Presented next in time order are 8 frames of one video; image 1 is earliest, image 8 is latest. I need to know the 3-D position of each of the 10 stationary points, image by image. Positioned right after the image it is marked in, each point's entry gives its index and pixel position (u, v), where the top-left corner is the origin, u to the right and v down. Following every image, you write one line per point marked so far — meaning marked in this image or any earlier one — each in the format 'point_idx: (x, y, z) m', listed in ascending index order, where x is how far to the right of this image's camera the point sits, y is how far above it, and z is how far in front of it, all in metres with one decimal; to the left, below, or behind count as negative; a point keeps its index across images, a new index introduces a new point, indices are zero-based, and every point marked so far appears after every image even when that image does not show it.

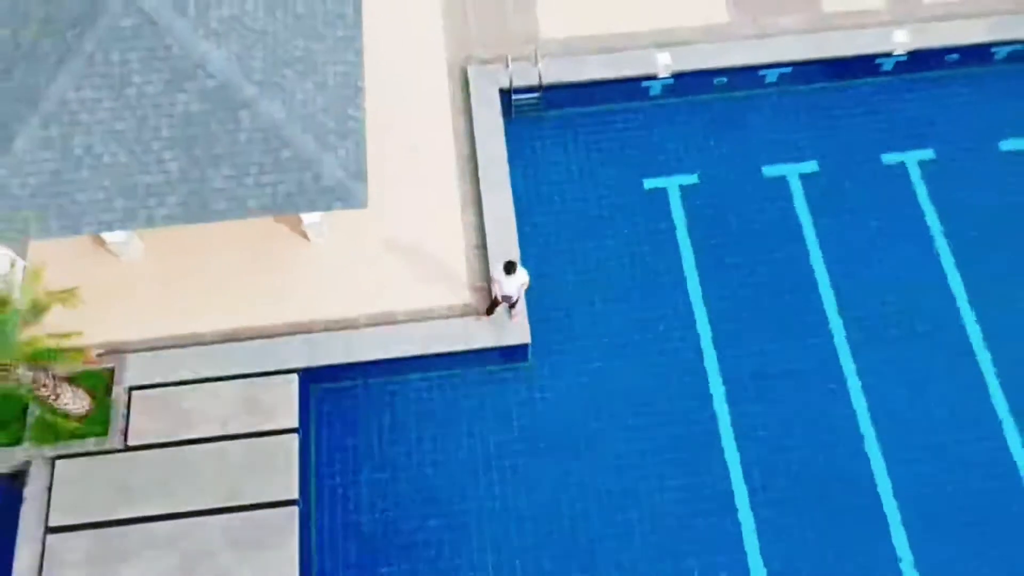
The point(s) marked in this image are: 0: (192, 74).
0: (-2.7, +1.8, +6.8) m
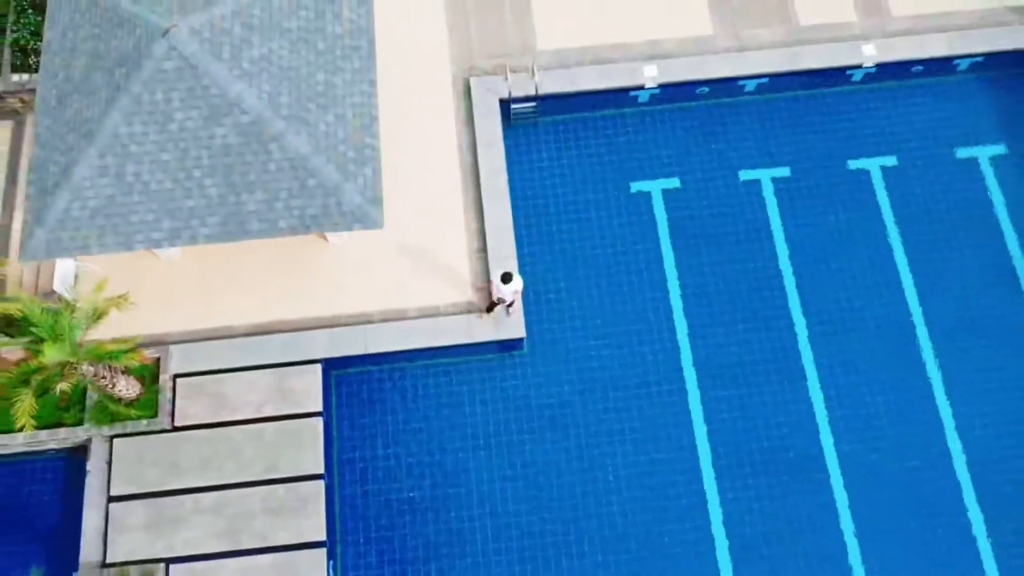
0: (-2.7, +1.7, +7.7) m
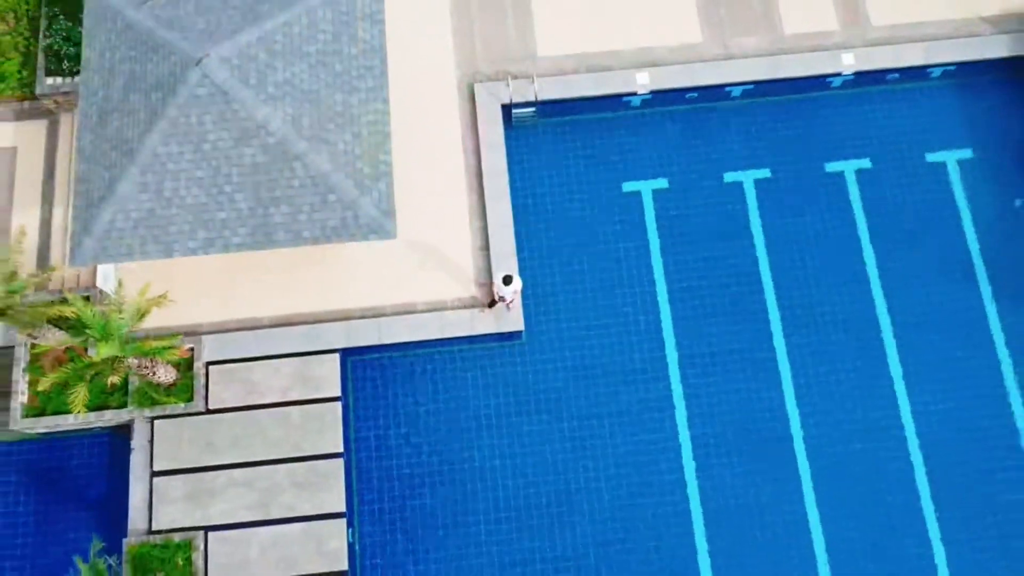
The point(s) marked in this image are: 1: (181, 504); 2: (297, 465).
0: (-2.7, +1.6, +8.5) m
1: (-3.9, -2.5, +9.5) m
2: (-2.6, -2.1, +9.6) m
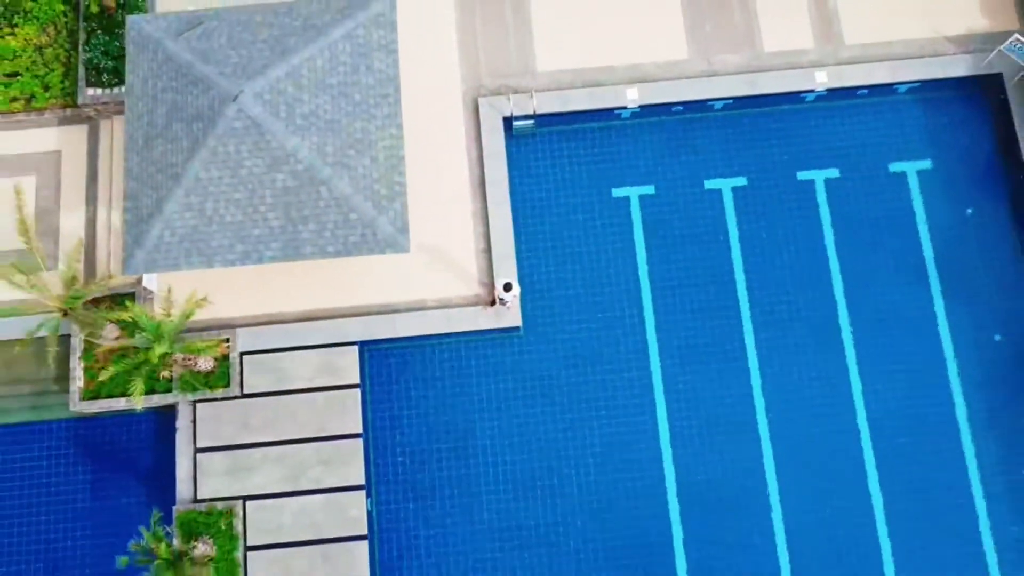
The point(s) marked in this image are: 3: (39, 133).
0: (-2.7, +1.5, +9.6) m
1: (-3.9, -2.5, +10.9) m
2: (-2.6, -2.1, +11.0) m
3: (-7.2, +2.4, +12.4) m
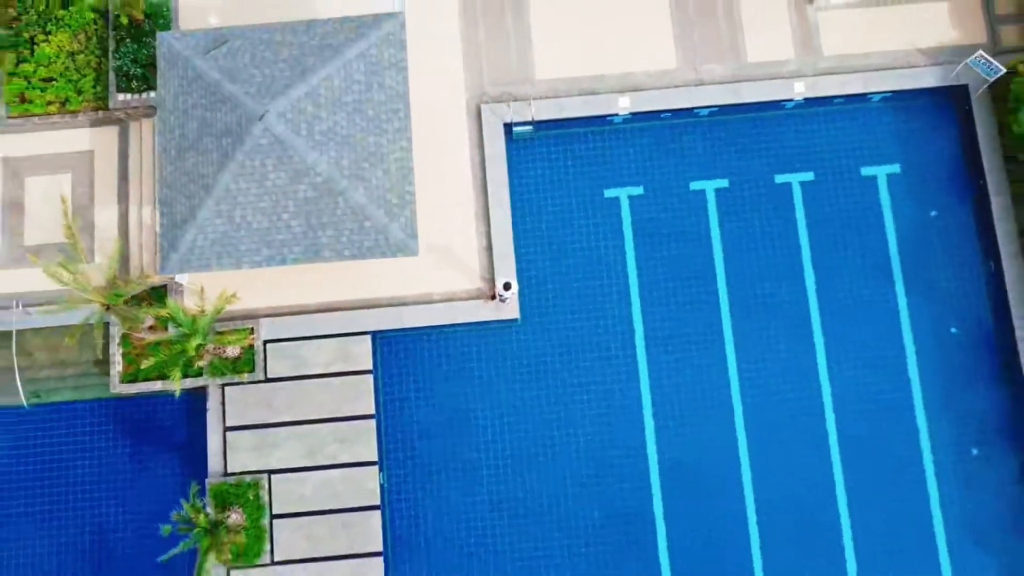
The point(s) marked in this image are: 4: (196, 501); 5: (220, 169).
0: (-2.7, +1.5, +10.6) m
1: (-4.0, -2.5, +12.2) m
2: (-2.6, -2.0, +12.2) m
3: (-7.2, +2.6, +13.3) m
4: (-4.4, -3.2, +11.5) m
5: (-3.8, +1.6, +10.6) m
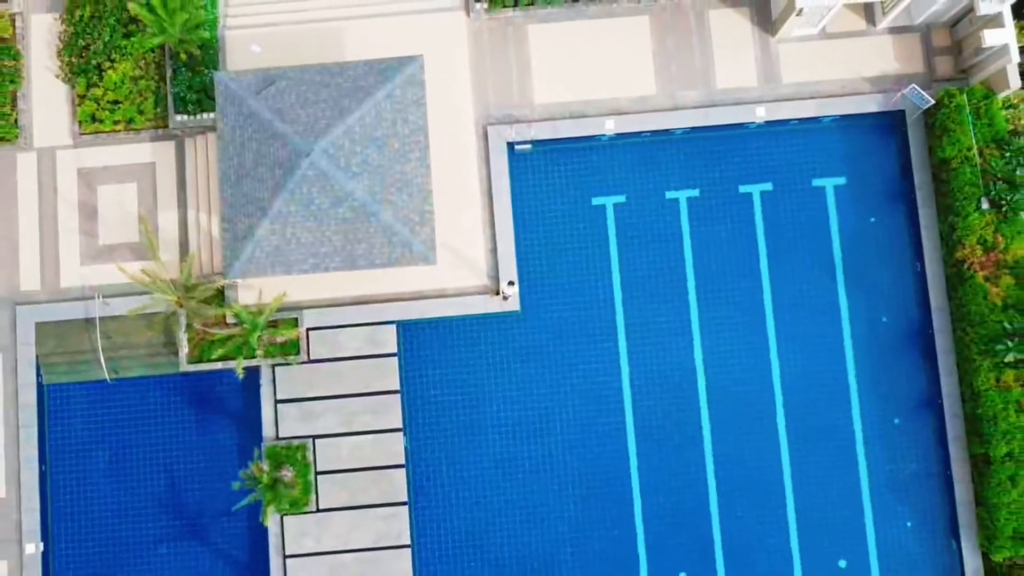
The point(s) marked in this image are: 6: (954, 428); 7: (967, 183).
0: (-2.7, +1.4, +12.9) m
1: (-3.9, -2.4, +14.7) m
2: (-2.6, -2.0, +14.8) m
3: (-7.2, +2.7, +15.5) m
4: (-4.3, -3.2, +14.2) m
5: (-3.8, +1.5, +12.8) m
6: (+8.0, -2.5, +14.7) m
7: (+8.0, +1.8, +14.2) m
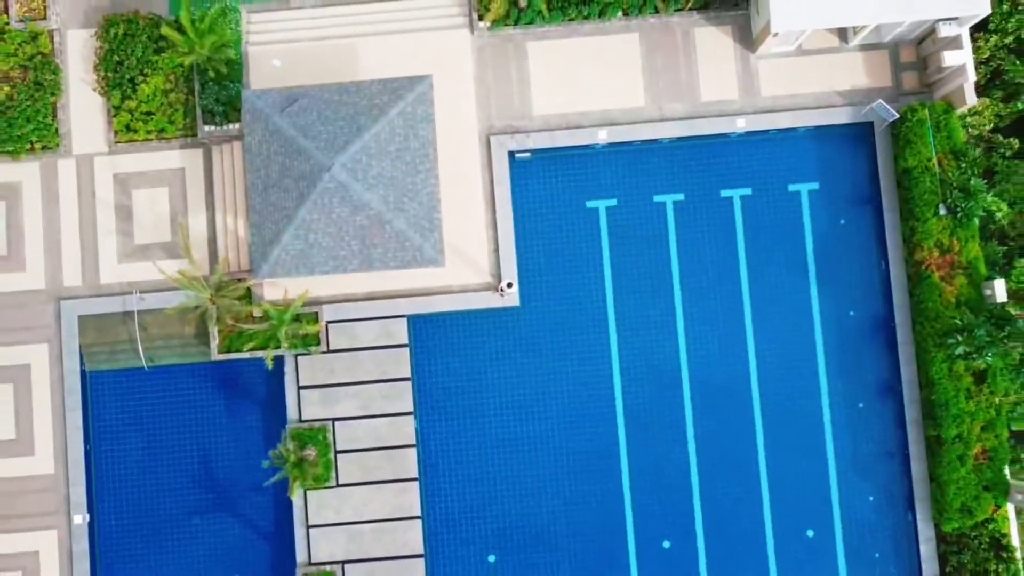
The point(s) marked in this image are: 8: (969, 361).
0: (-2.6, +1.4, +14.3) m
1: (-3.9, -2.3, +16.3) m
2: (-2.6, -1.9, +16.3) m
3: (-7.2, +2.8, +16.9) m
4: (-4.3, -3.1, +15.7) m
5: (-3.8, +1.5, +14.3) m
6: (+8.0, -2.5, +16.2) m
7: (+8.0, +1.9, +15.6) m
8: (+8.7, -1.4, +15.5) m
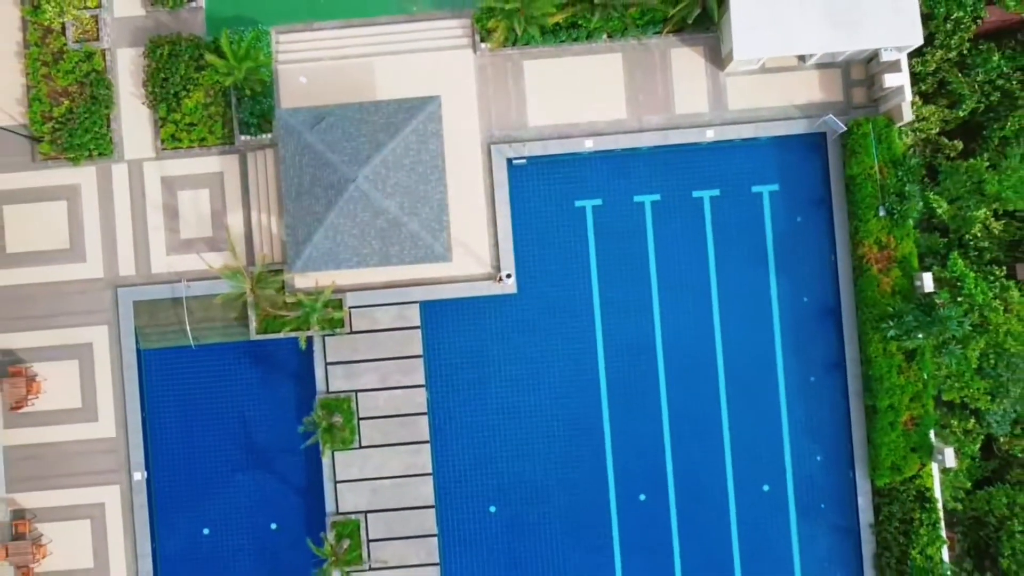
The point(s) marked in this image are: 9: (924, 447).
0: (-2.7, +1.6, +16.7) m
1: (-4.0, -2.1, +18.9) m
2: (-2.6, -1.7, +18.9) m
3: (-7.2, +3.0, +19.3) m
4: (-4.4, -2.9, +18.4) m
5: (-3.8, +1.6, +16.7) m
6: (+8.0, -2.2, +18.8) m
7: (+8.0, +2.1, +18.0) m
8: (+8.7, -1.2, +18.0) m
9: (+9.2, -3.6, +18.1) m
